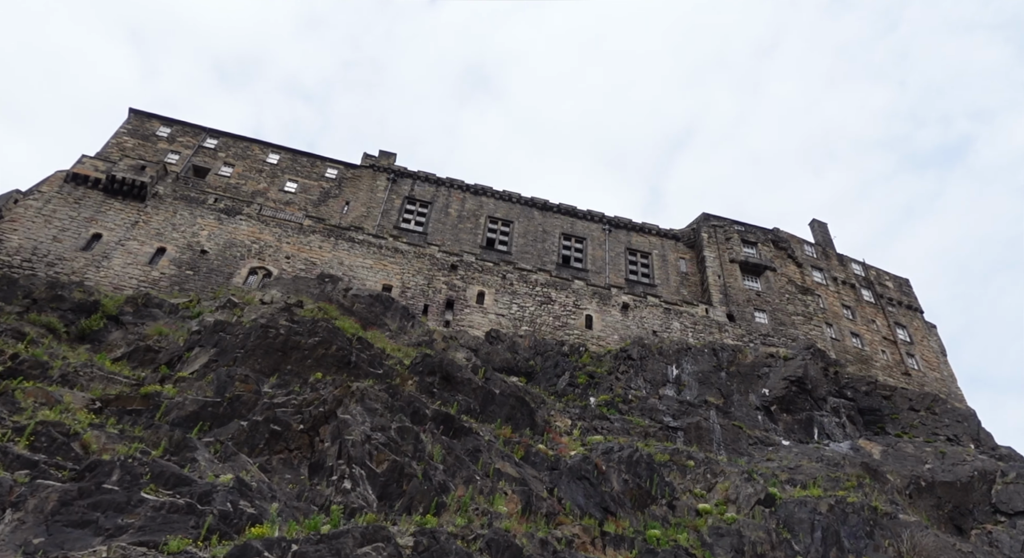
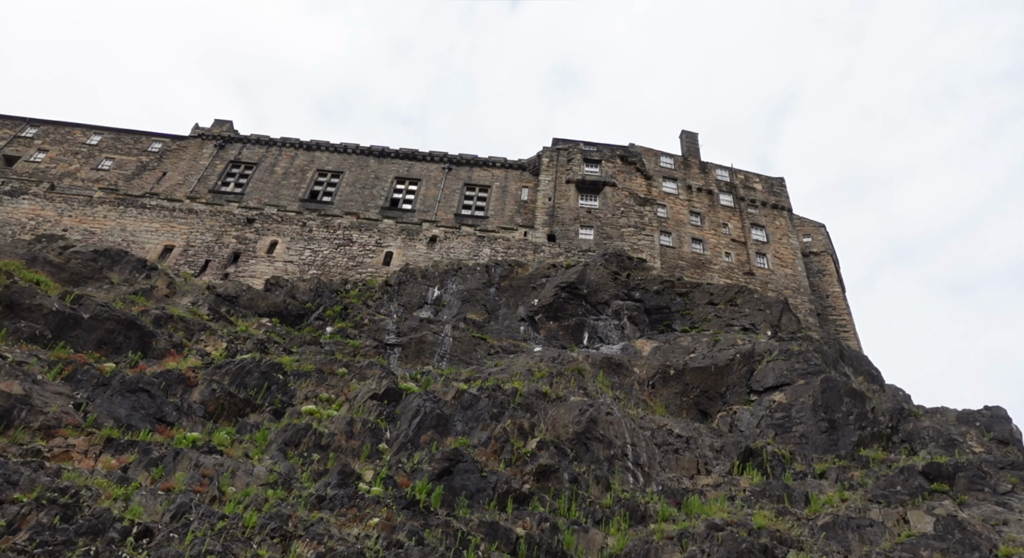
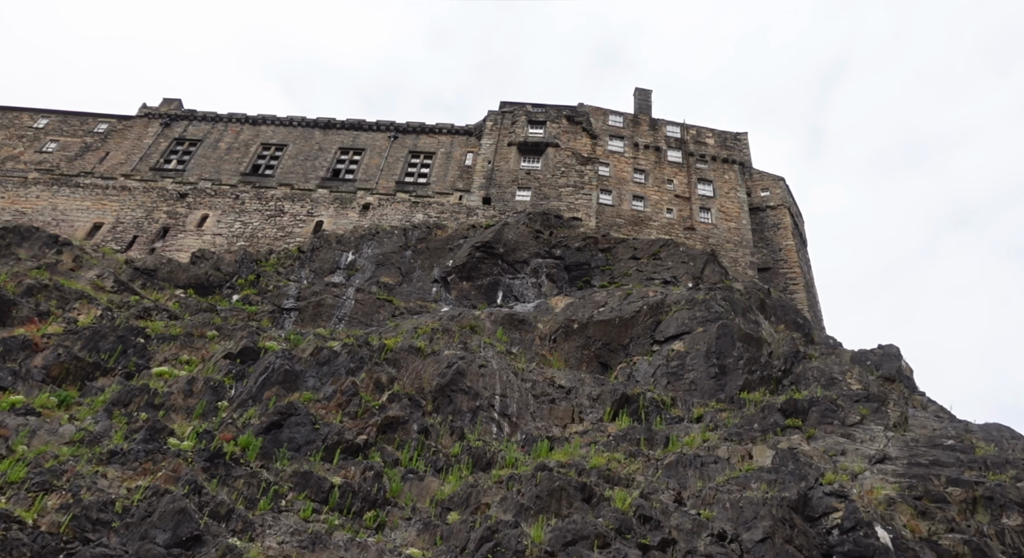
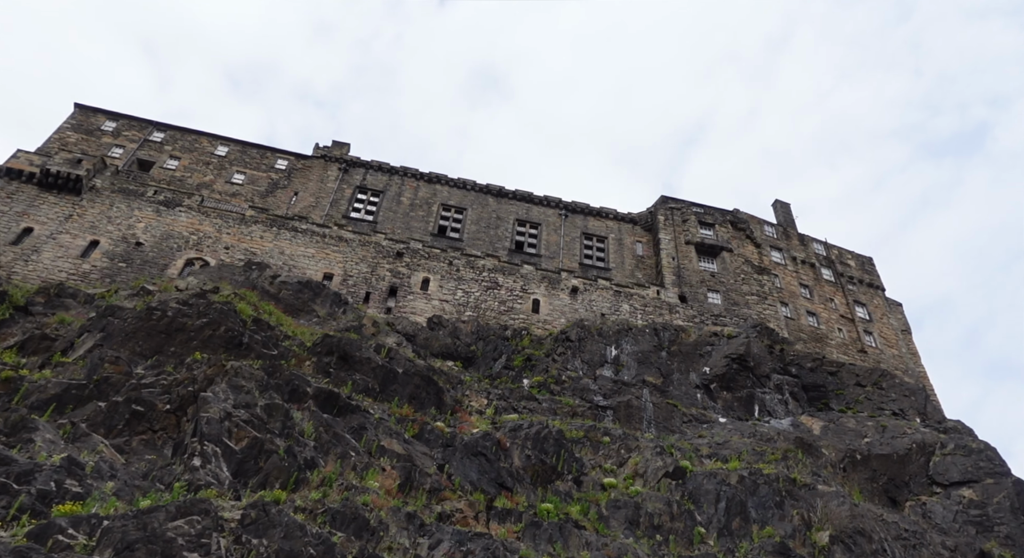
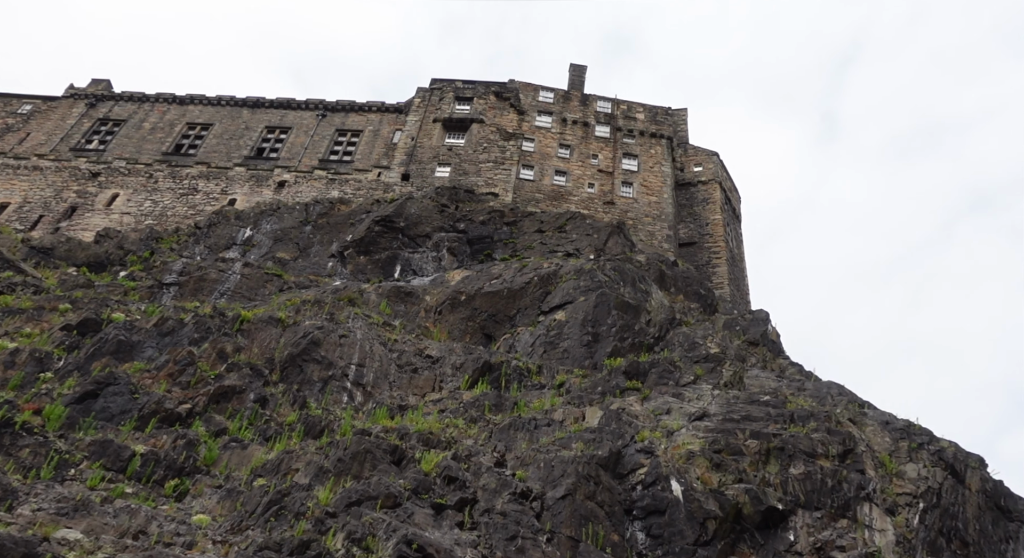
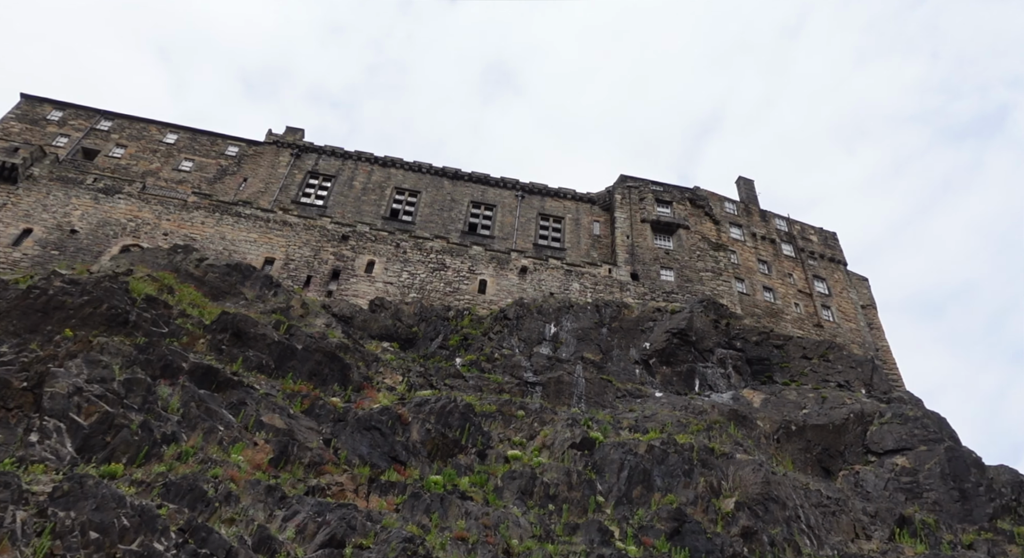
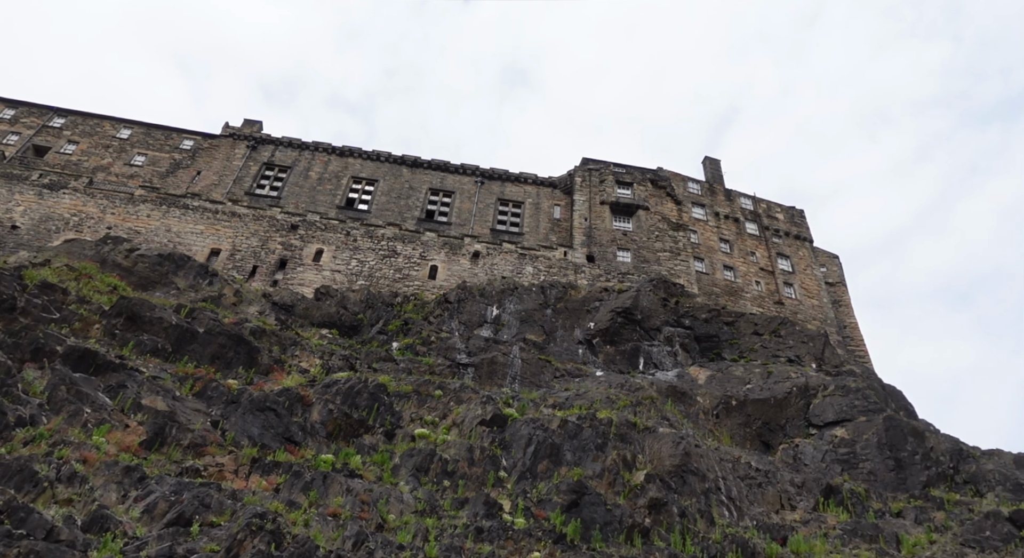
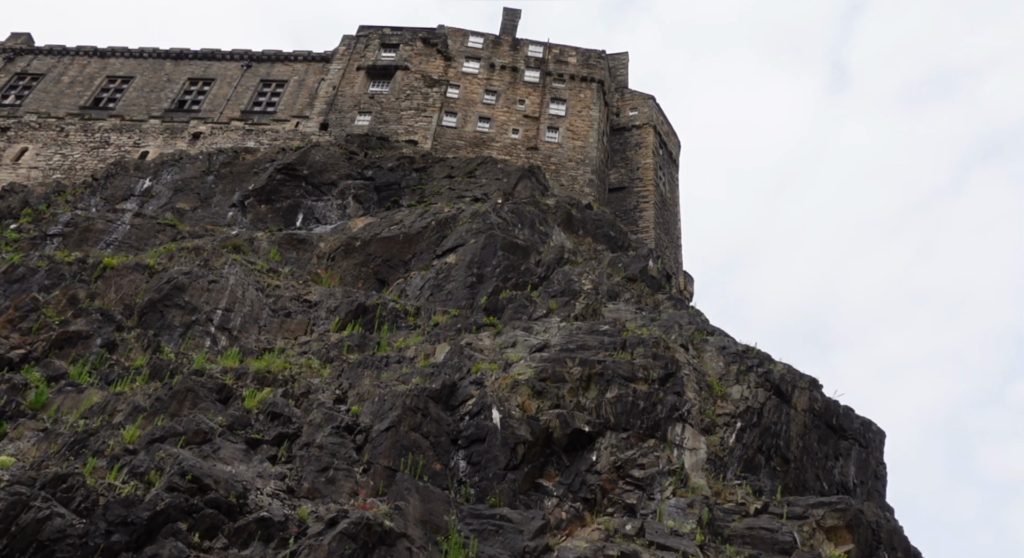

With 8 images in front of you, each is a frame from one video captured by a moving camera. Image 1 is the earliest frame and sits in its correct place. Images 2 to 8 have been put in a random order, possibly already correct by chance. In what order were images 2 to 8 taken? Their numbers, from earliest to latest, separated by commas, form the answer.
4, 6, 7, 2, 3, 5, 8
